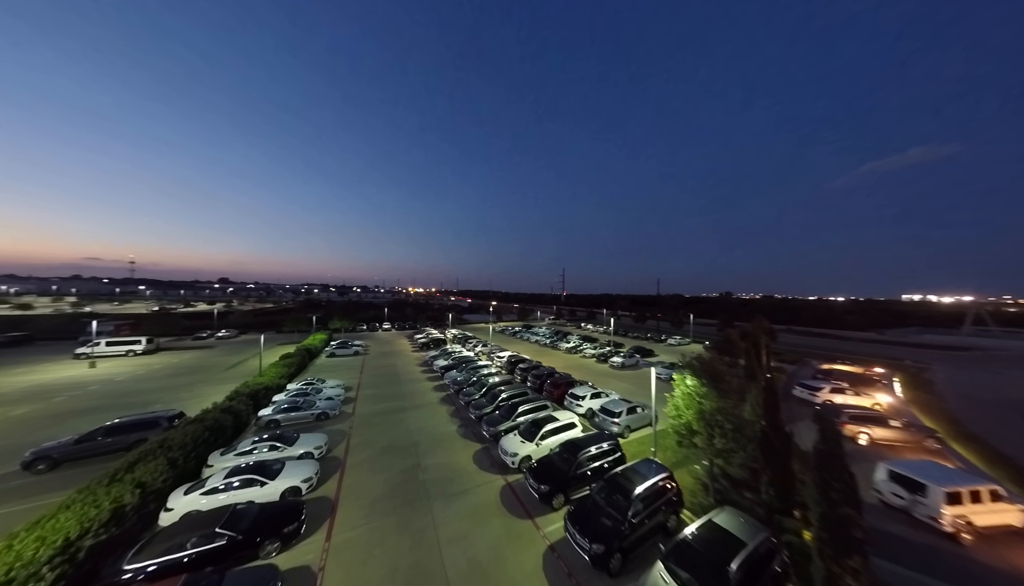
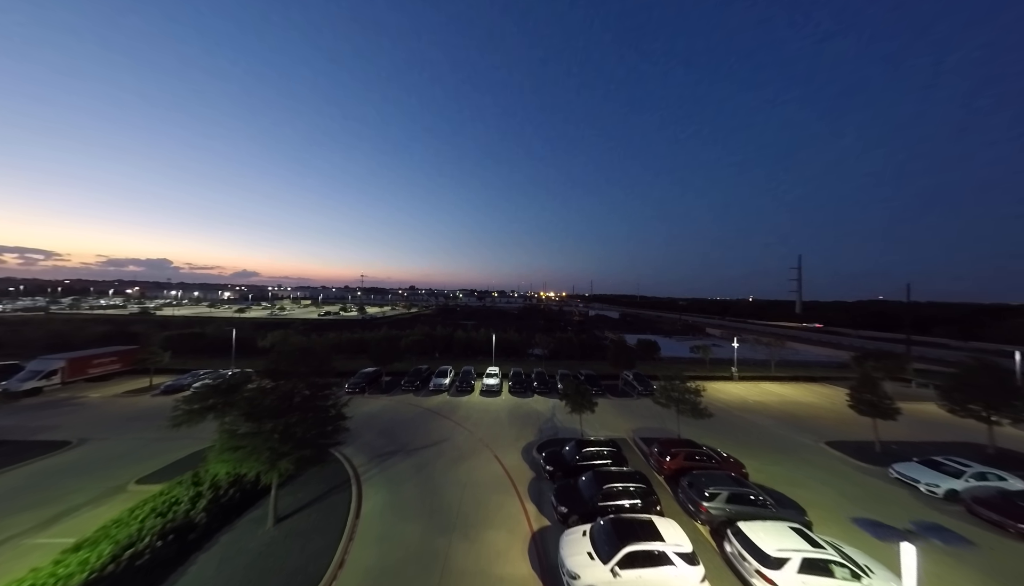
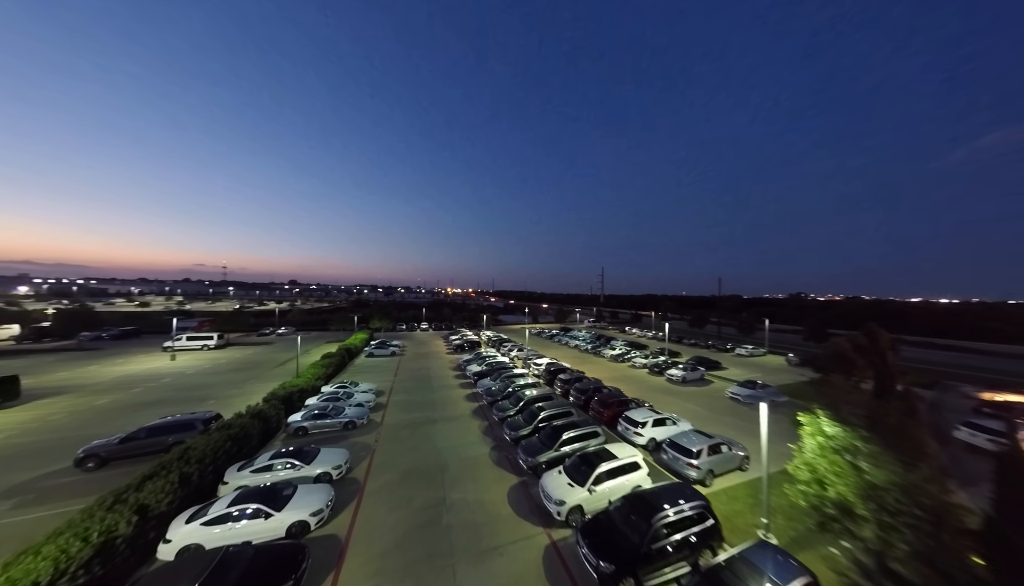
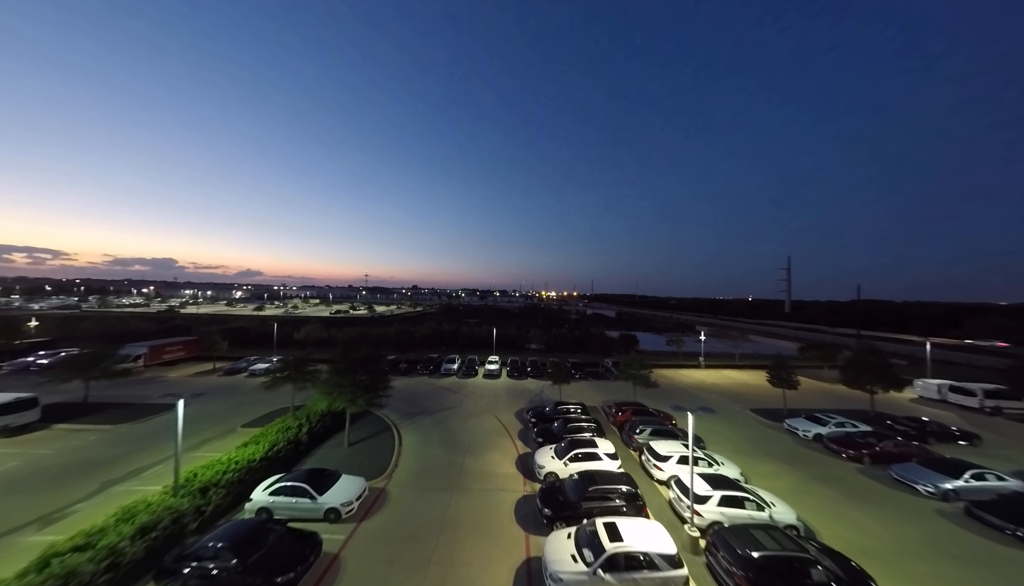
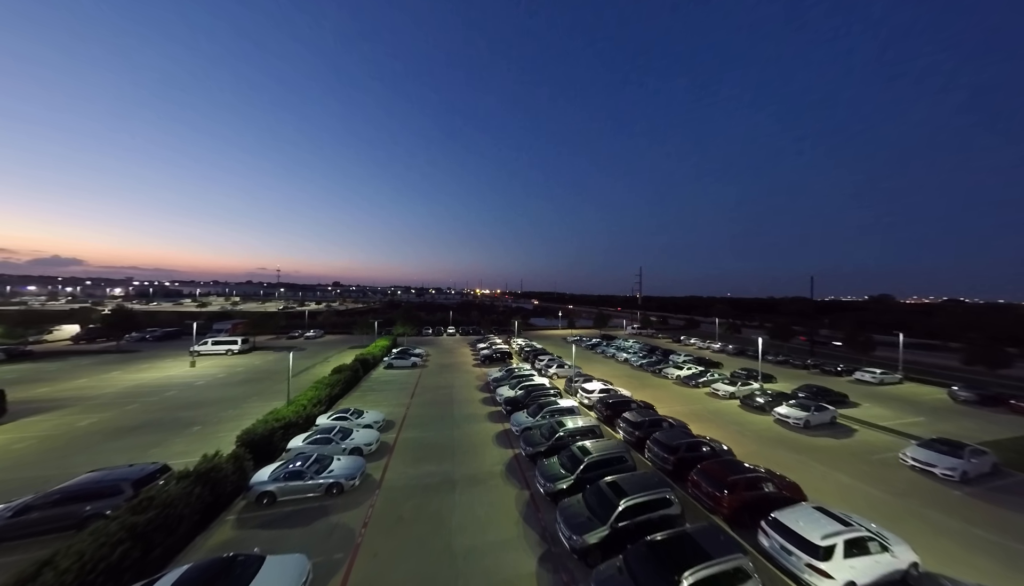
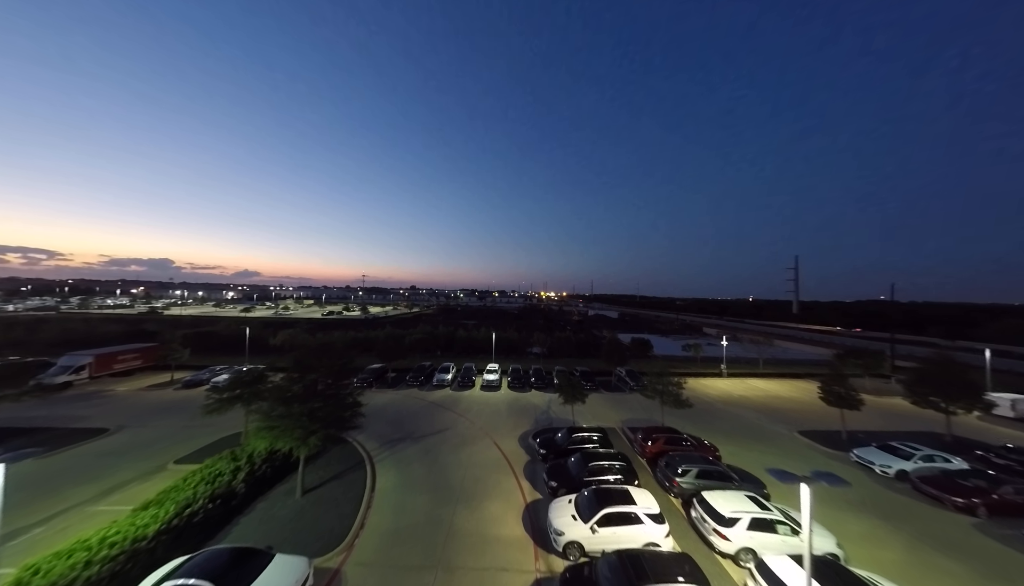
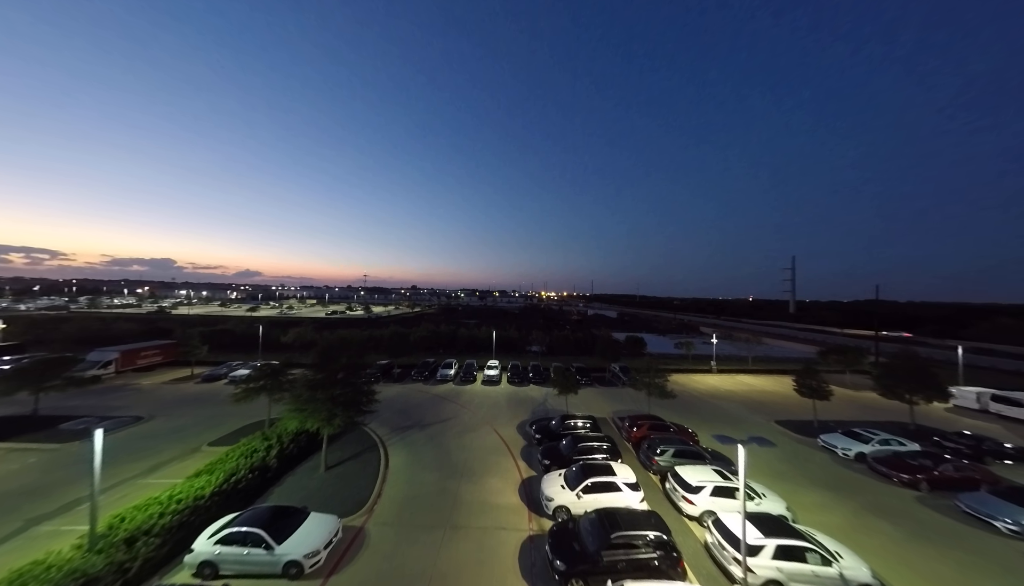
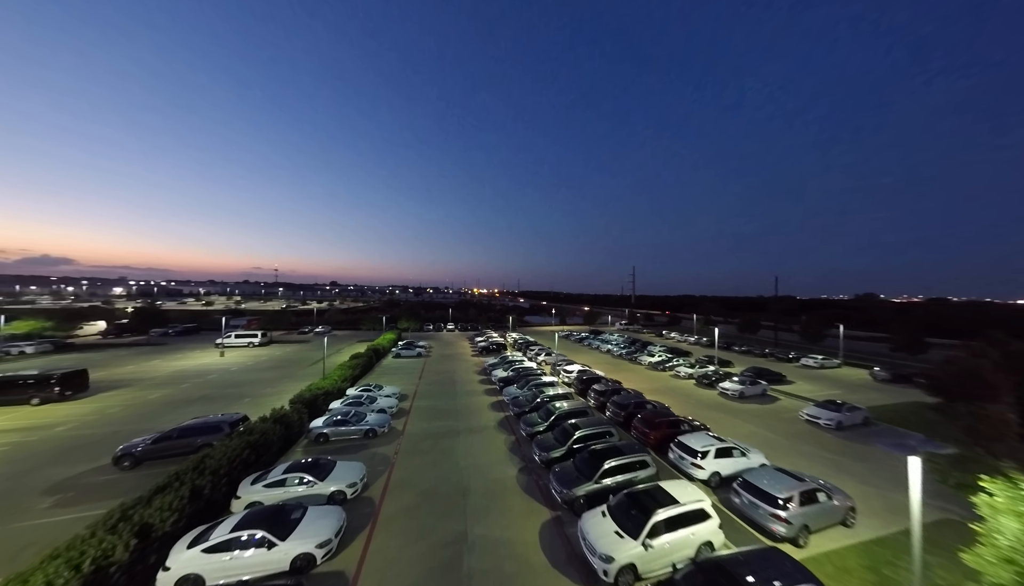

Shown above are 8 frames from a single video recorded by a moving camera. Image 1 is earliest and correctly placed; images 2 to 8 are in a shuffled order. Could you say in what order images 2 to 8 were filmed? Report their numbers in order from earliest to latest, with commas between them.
3, 8, 5, 4, 7, 6, 2
